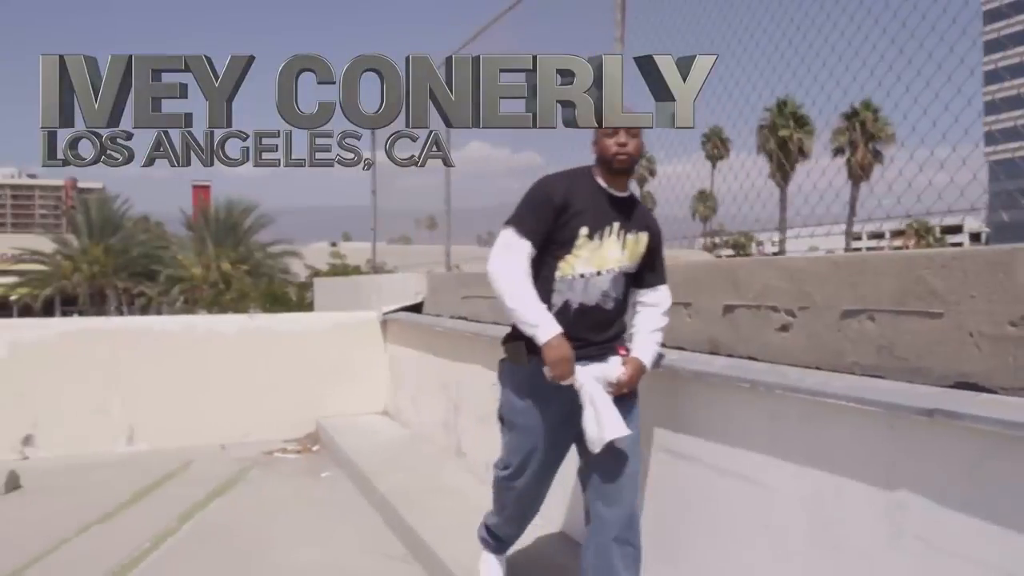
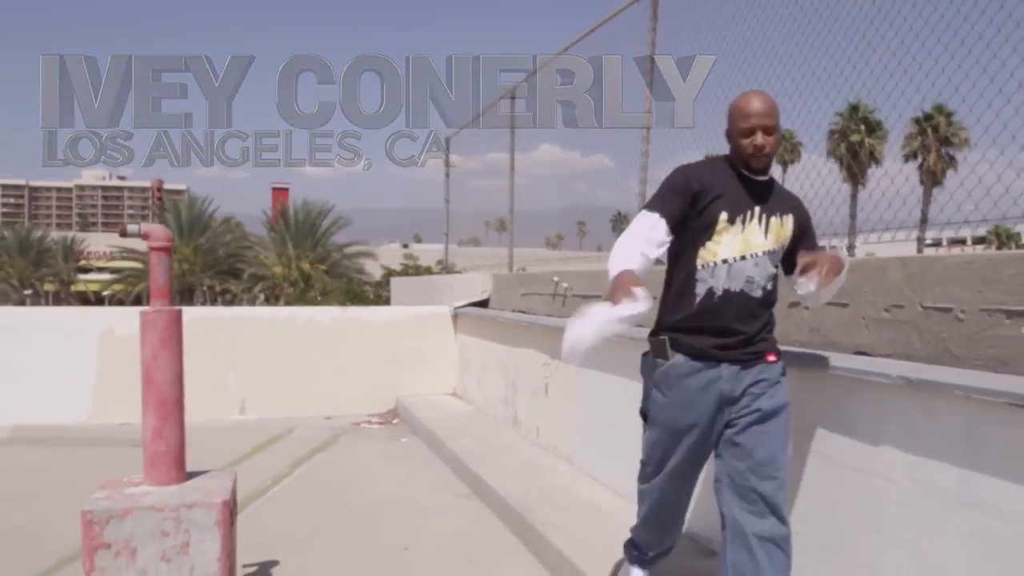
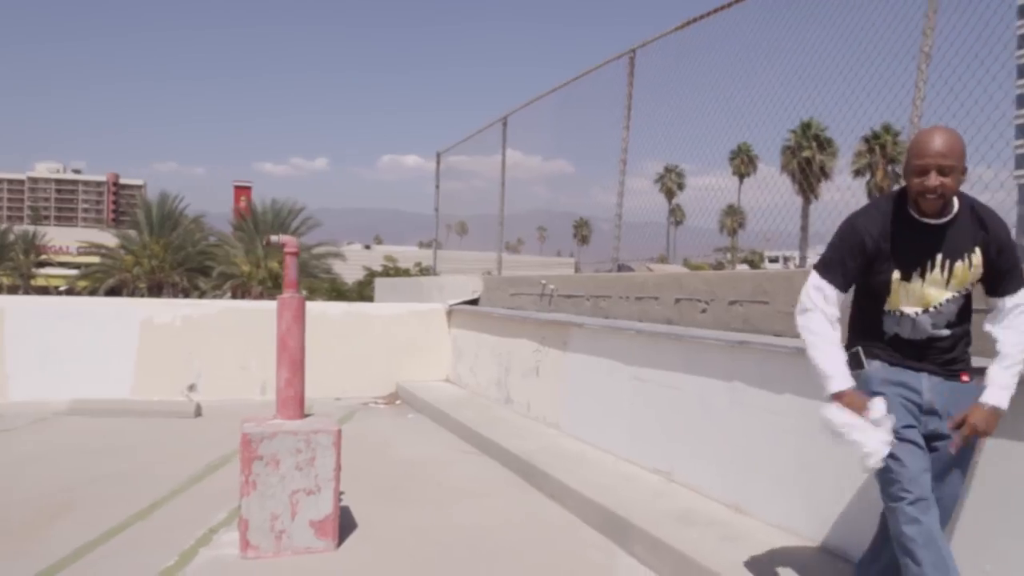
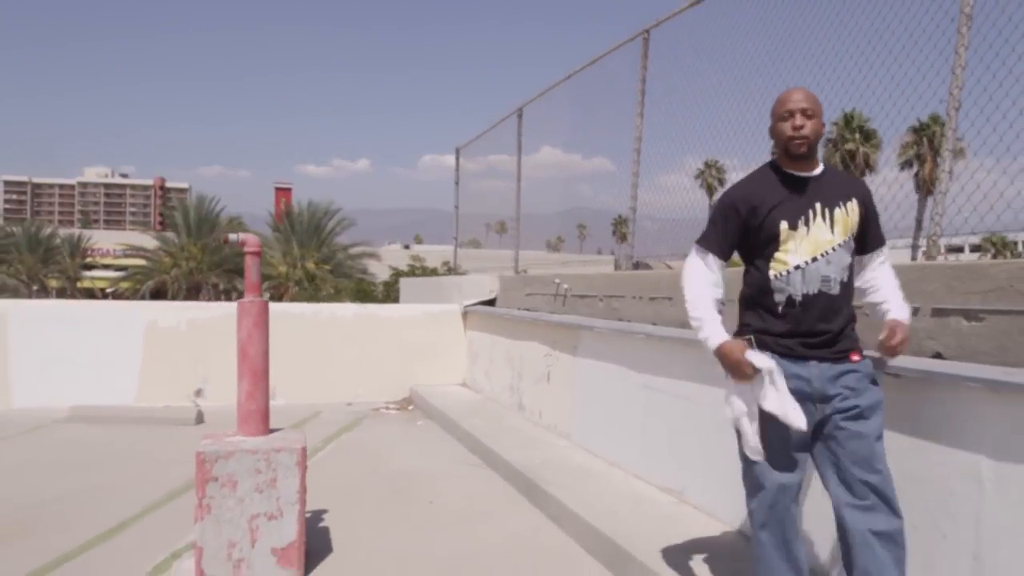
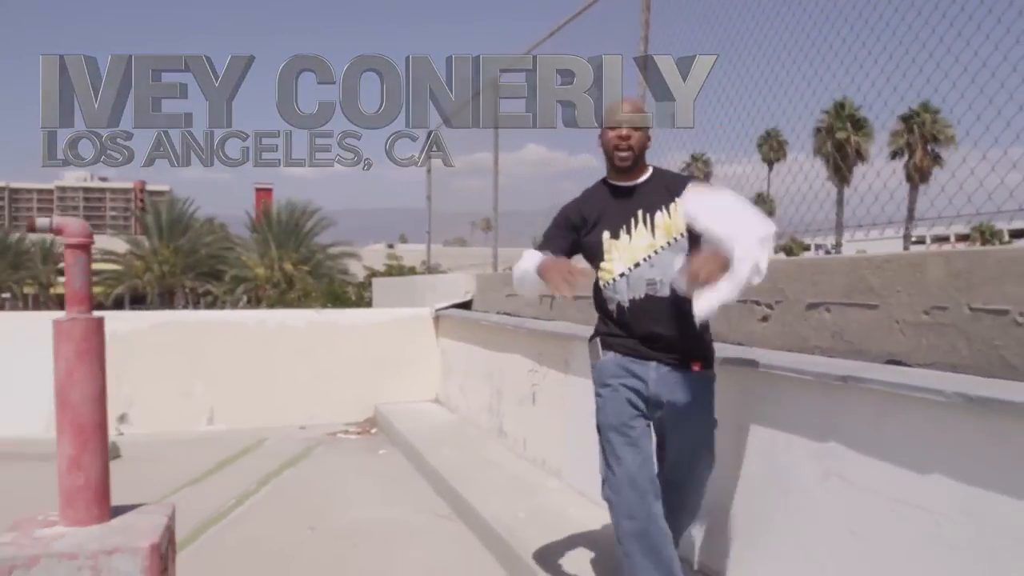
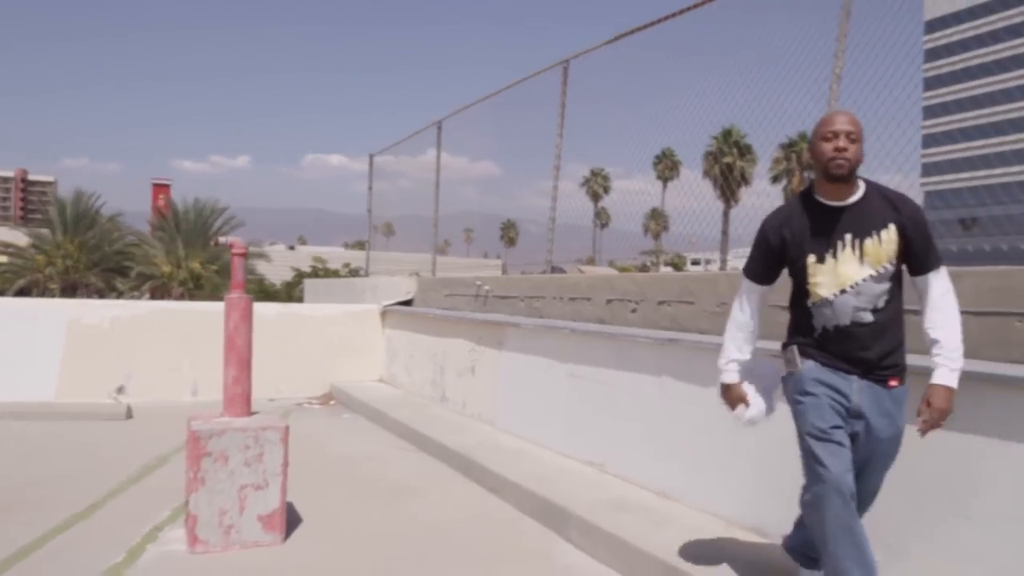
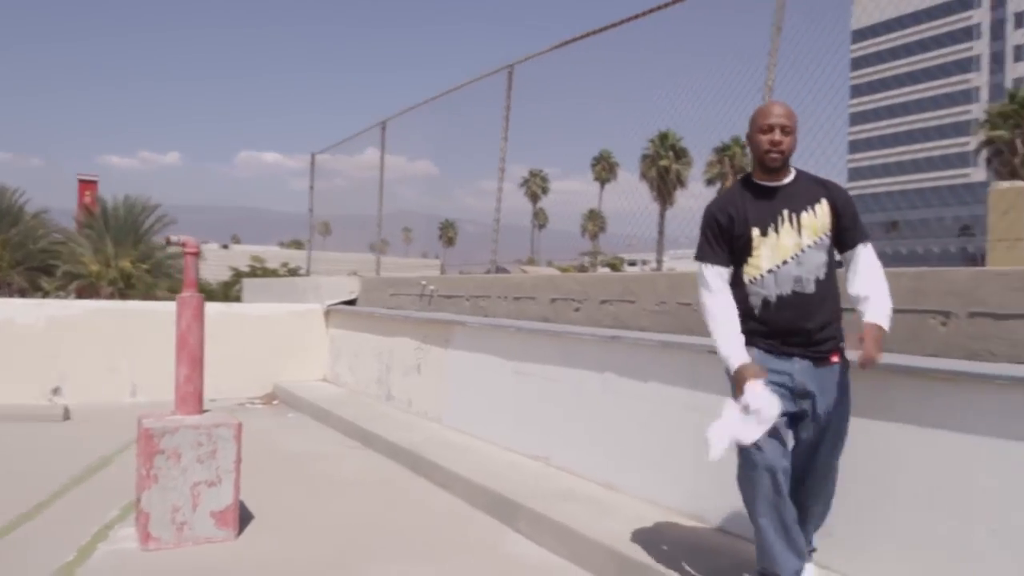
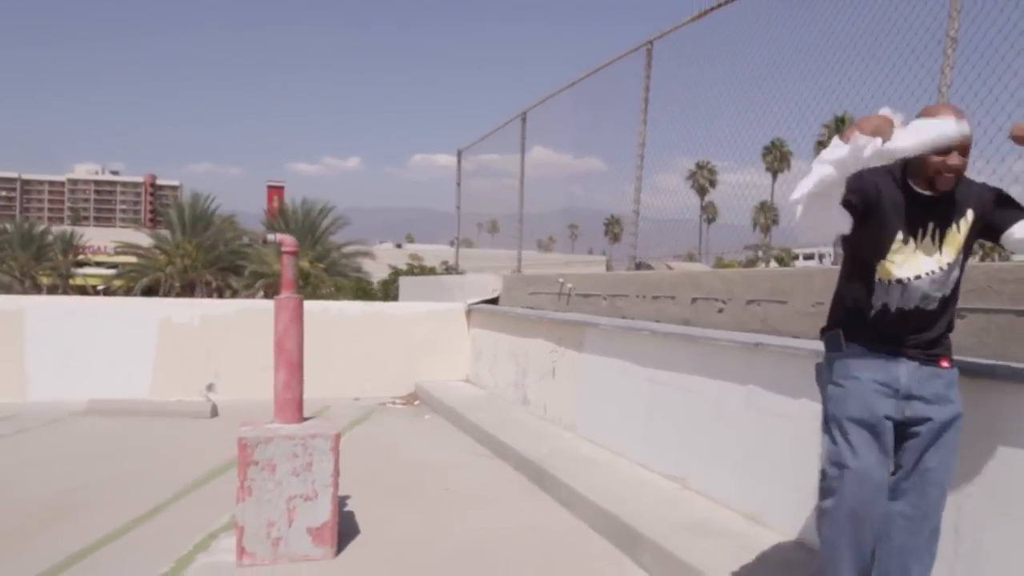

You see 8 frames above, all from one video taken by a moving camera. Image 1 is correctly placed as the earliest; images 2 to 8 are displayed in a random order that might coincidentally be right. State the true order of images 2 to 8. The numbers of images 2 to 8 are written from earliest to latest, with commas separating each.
5, 2, 4, 8, 3, 6, 7
